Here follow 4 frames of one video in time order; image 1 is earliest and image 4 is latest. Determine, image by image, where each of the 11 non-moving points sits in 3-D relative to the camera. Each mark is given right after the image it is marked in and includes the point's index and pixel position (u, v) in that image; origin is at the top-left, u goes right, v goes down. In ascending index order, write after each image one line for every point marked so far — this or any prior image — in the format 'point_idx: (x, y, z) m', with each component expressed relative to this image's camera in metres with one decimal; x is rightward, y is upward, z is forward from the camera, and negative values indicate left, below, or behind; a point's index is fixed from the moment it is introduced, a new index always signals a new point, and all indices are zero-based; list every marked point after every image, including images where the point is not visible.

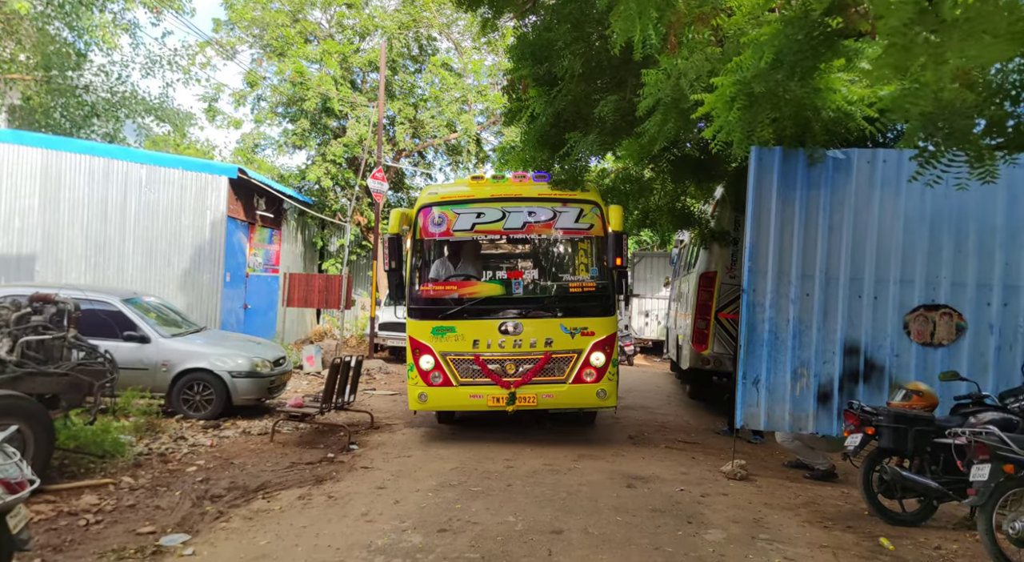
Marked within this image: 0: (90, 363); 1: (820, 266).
0: (-3.2, -0.6, +5.1) m
1: (+2.7, +0.1, +5.7) m
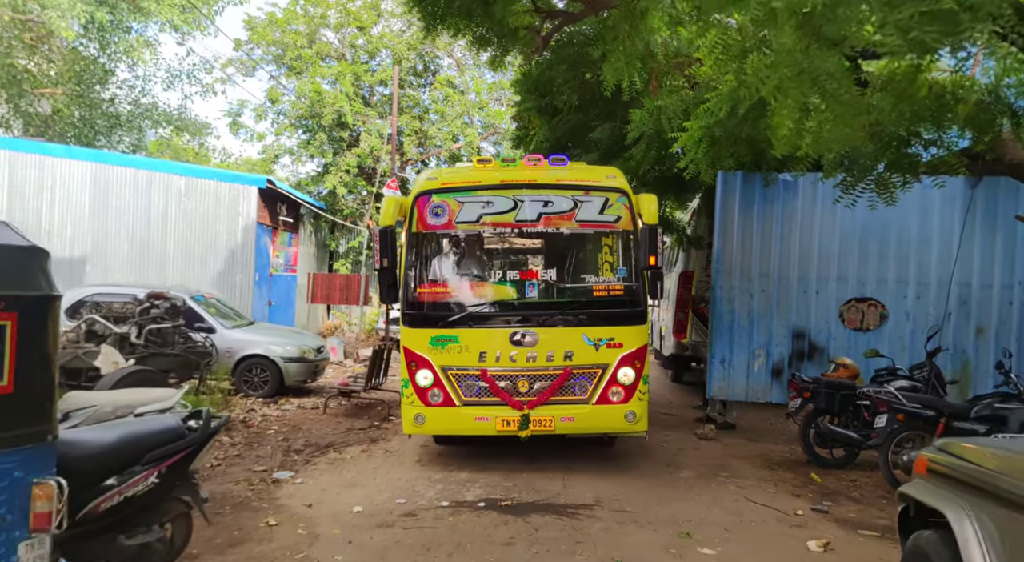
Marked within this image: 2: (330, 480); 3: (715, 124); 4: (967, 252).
0: (-3.0, -0.6, +6.3) m
1: (+2.8, +0.2, +7.1) m
2: (-1.4, -1.5, +5.1) m
3: (+1.8, +1.4, +5.9) m
4: (+4.6, +0.3, +6.7) m
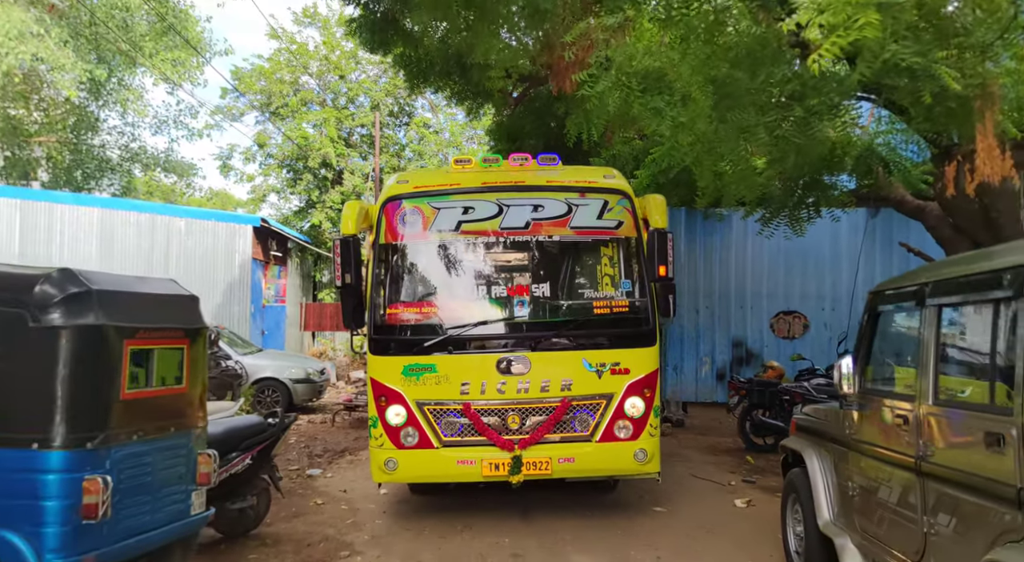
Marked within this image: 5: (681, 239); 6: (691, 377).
0: (-3.2, -1.0, +7.4) m
1: (+2.6, -0.1, +8.4) m
2: (-1.5, -1.8, +6.2) m
3: (+1.6, +1.2, +7.2) m
4: (+4.4, +0.1, +8.1) m
5: (+2.2, +0.6, +8.5) m
6: (+2.3, -1.2, +8.4) m
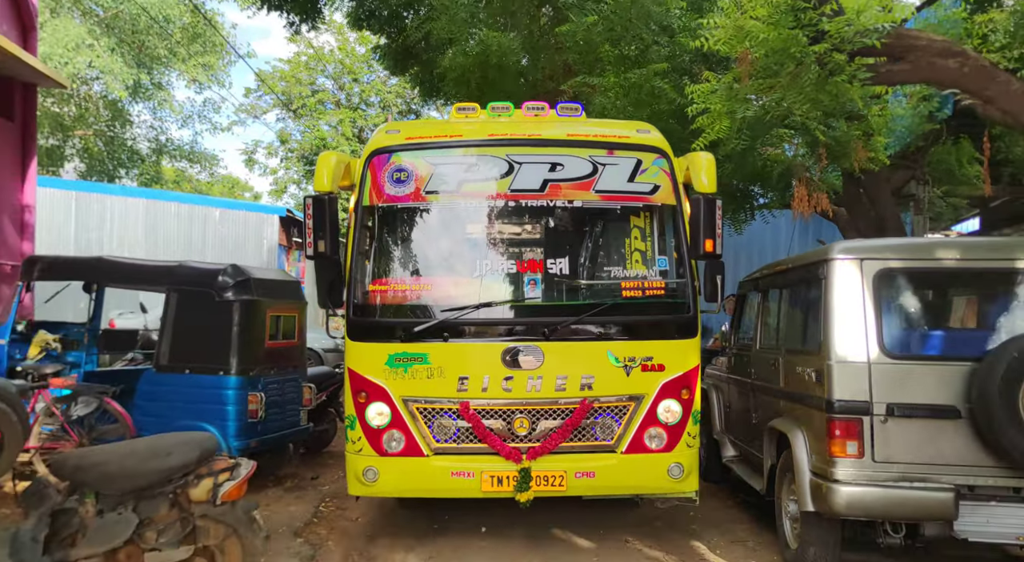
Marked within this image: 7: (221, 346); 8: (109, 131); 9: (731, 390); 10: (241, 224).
0: (-3.2, -0.8, +9.1) m
1: (+2.5, +0.1, +10.2) m
2: (-1.5, -1.7, +8.0) m
3: (+1.6, +1.3, +8.9) m
4: (+4.4, +0.3, +9.9) m
5: (+2.1, +0.7, +10.2) m
6: (+2.2, -1.0, +10.2) m
7: (-2.0, -0.5, +4.5) m
8: (-10.6, +4.0, +17.4) m
9: (+1.6, -0.8, +5.0) m
10: (-6.1, +1.3, +14.8) m
